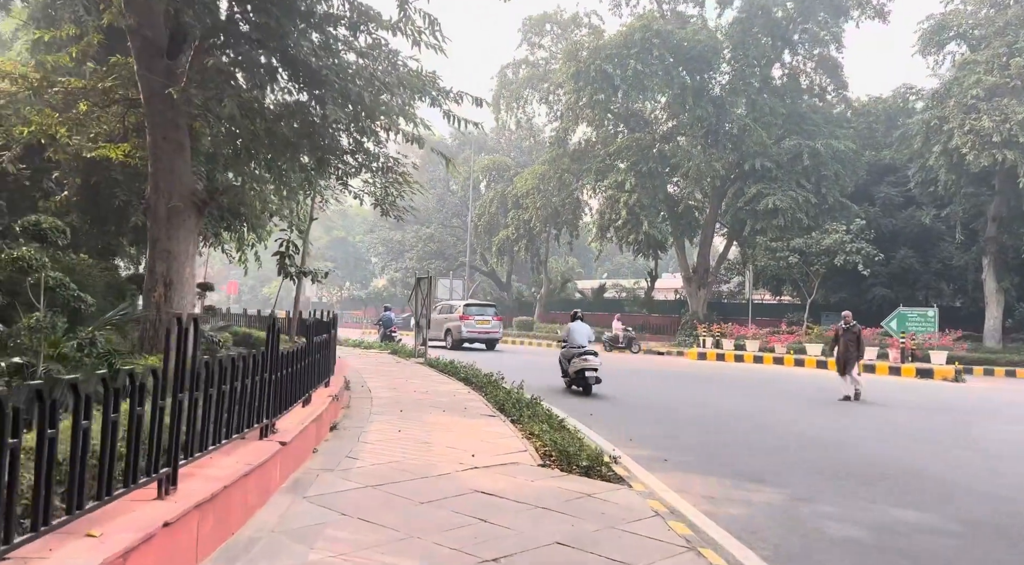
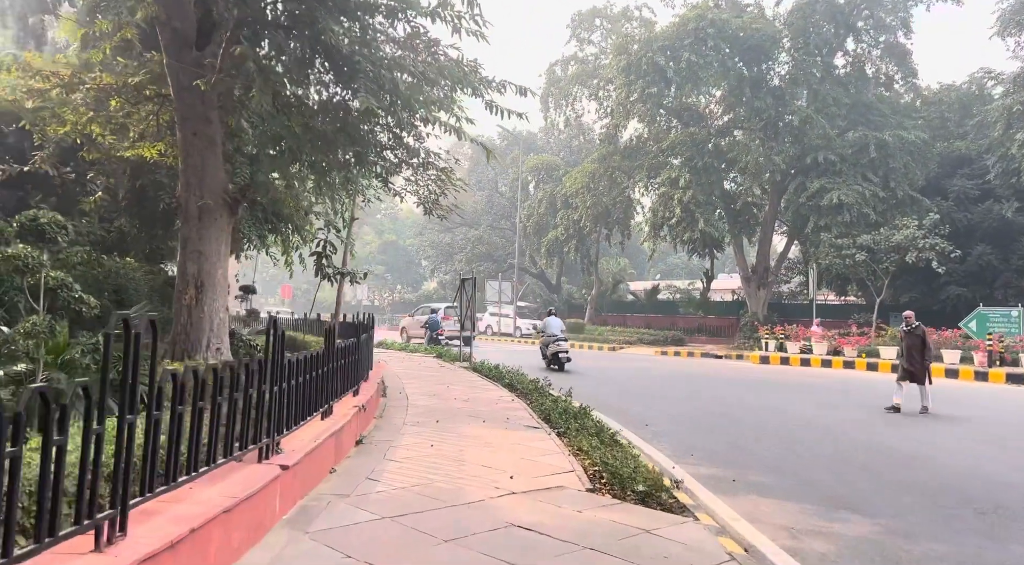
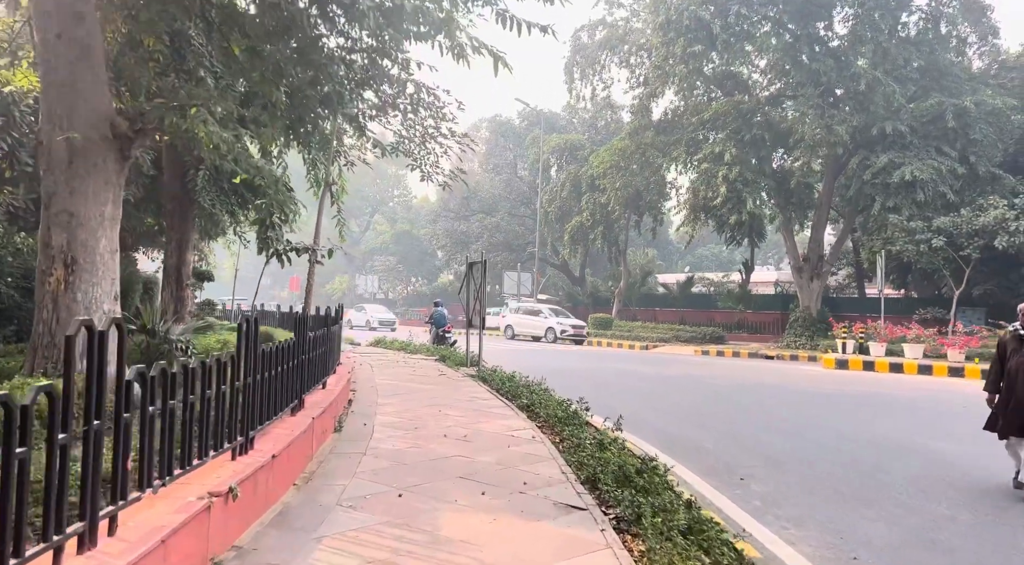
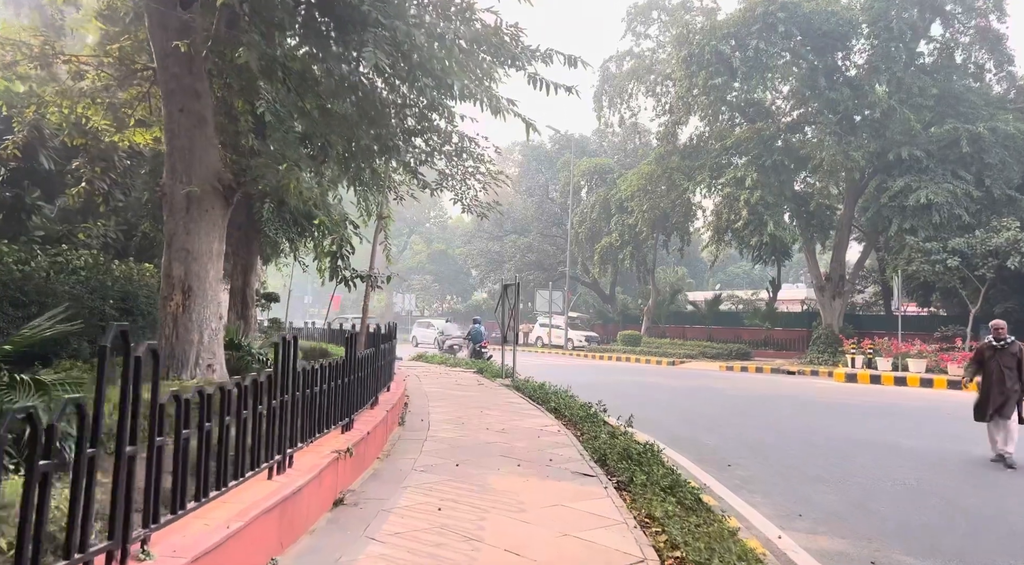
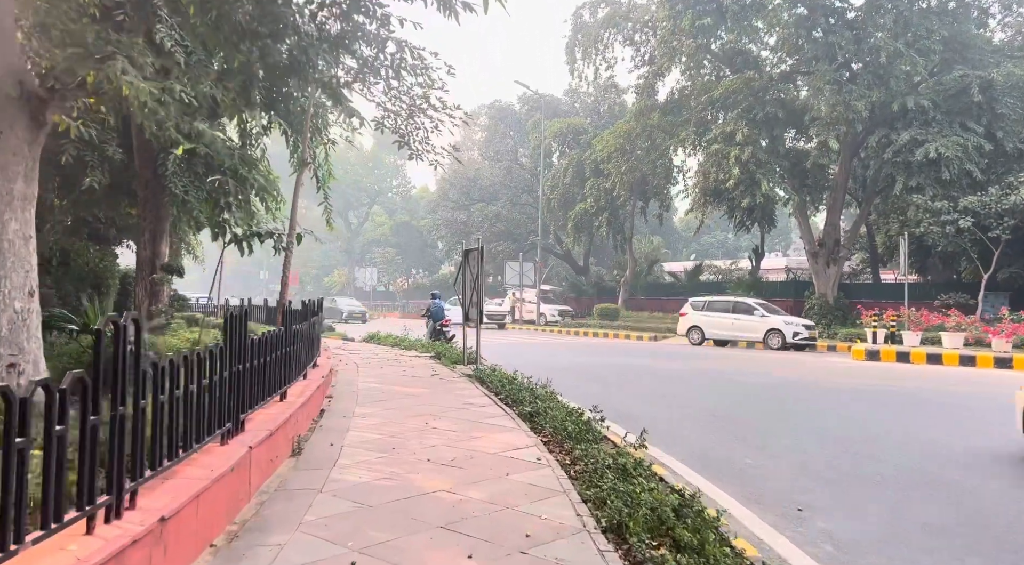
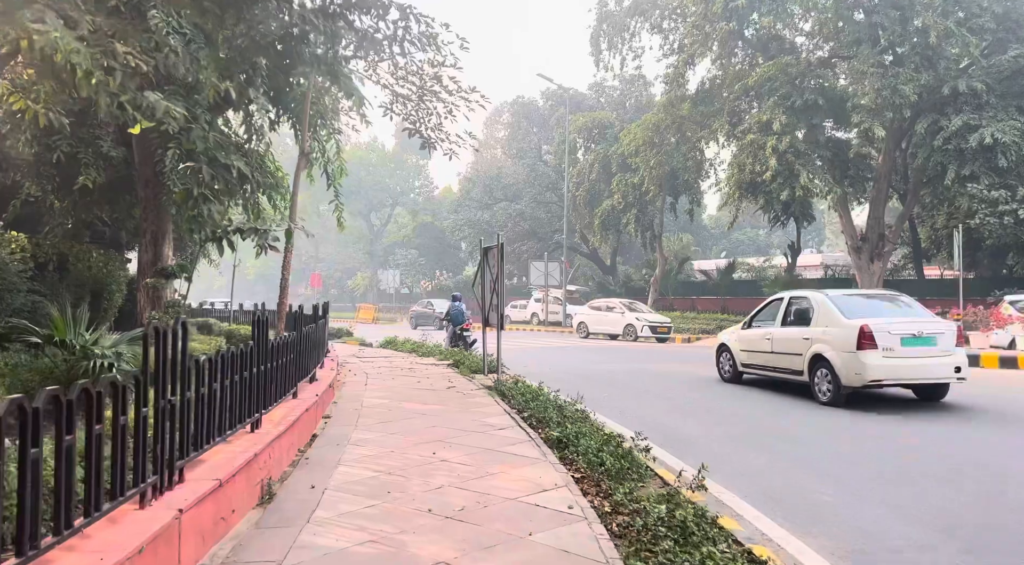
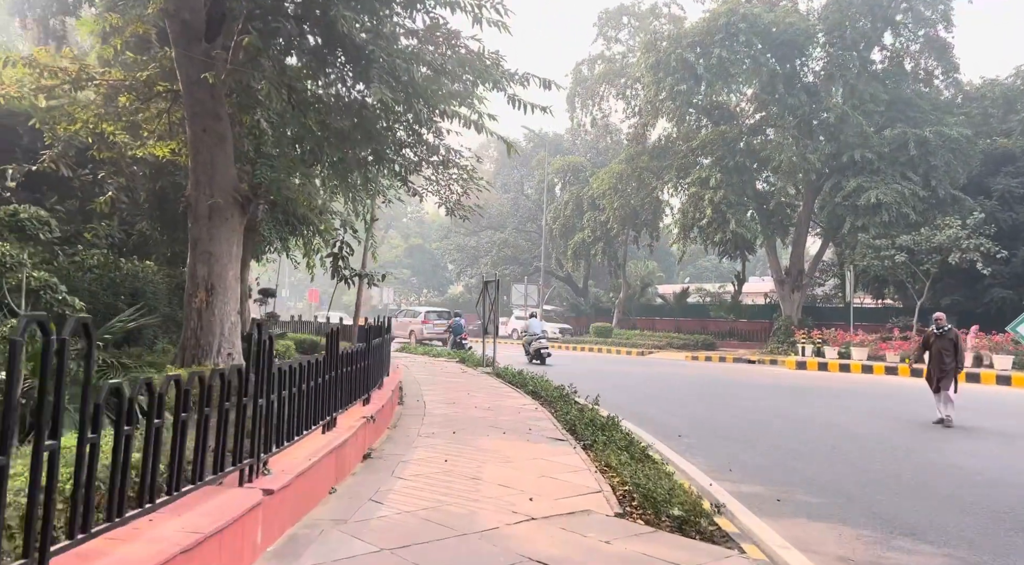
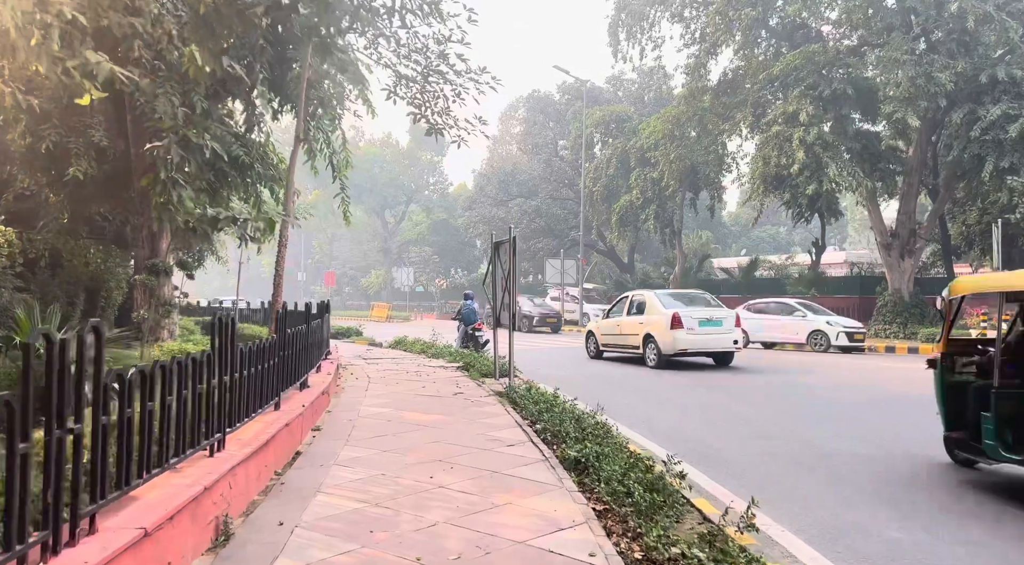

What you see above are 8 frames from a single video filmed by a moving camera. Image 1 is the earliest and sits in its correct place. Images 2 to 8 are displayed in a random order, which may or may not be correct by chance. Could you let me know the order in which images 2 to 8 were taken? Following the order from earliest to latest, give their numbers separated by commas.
2, 7, 4, 3, 5, 6, 8
